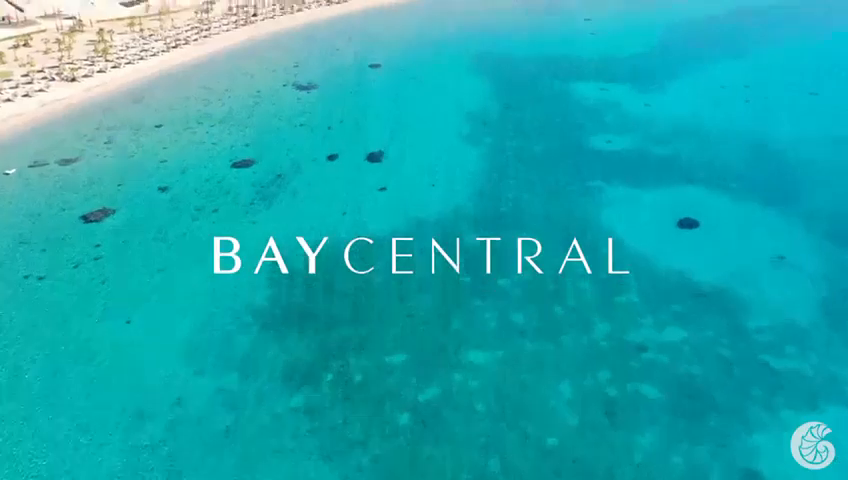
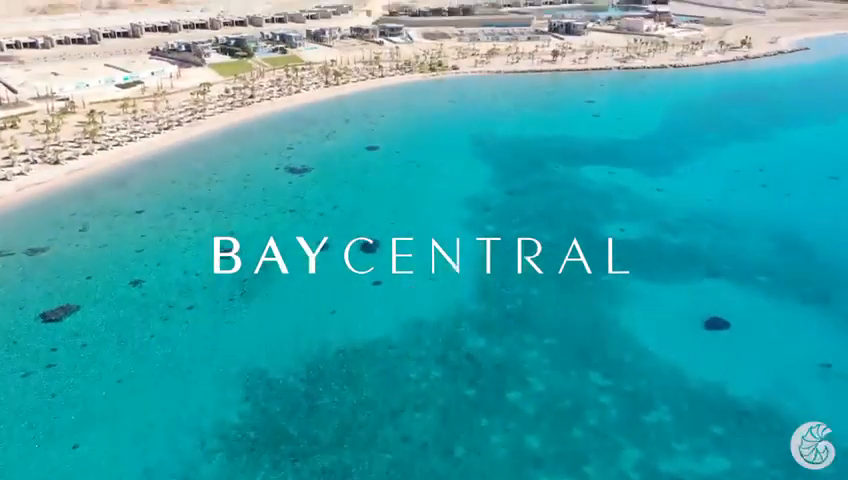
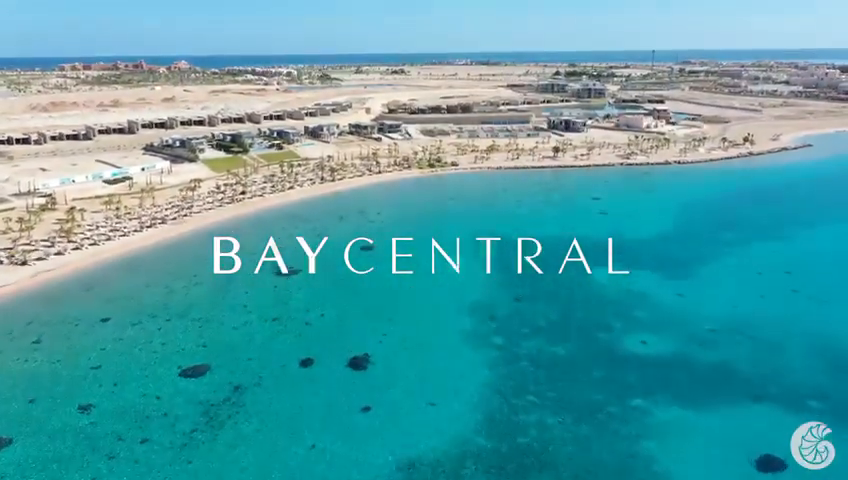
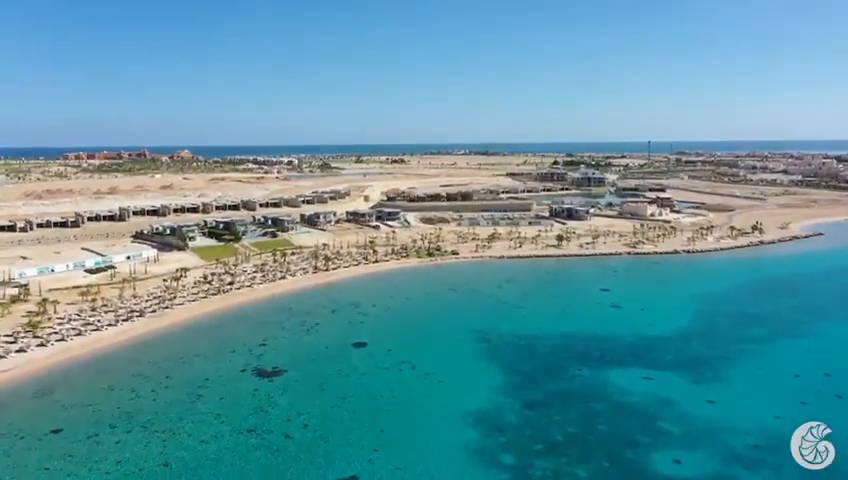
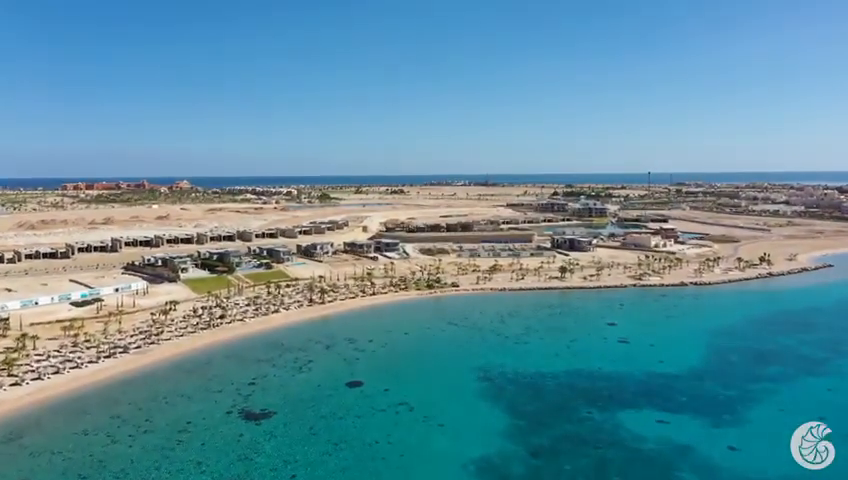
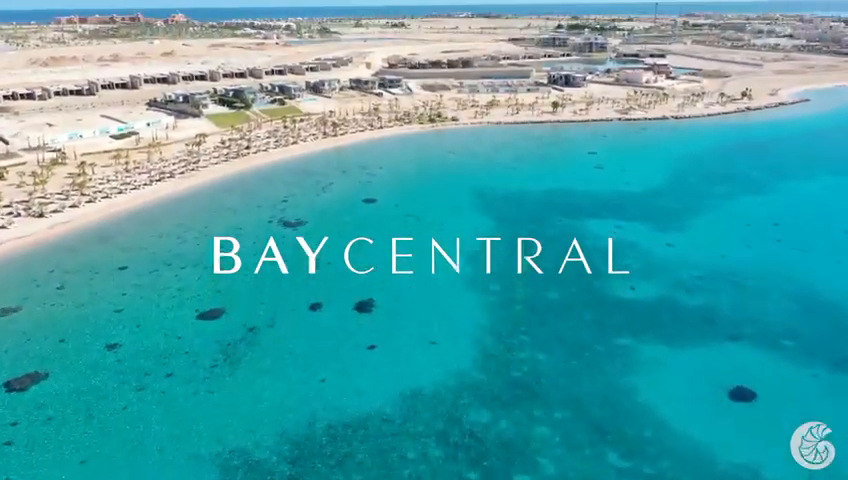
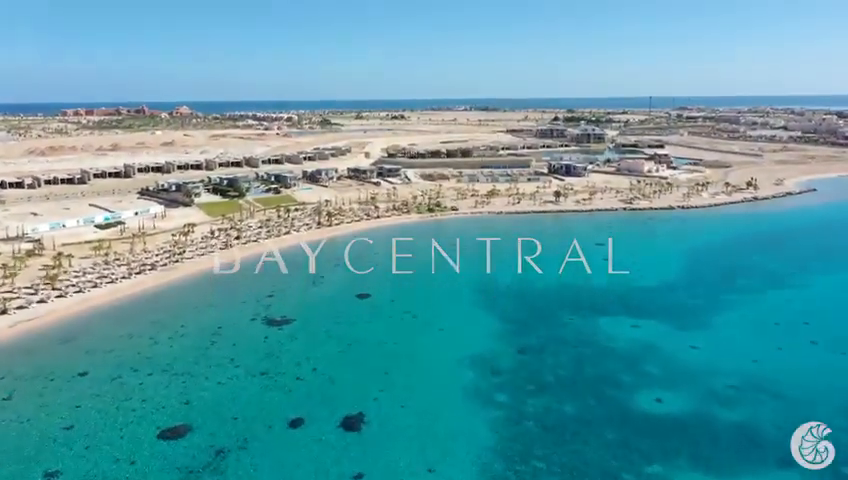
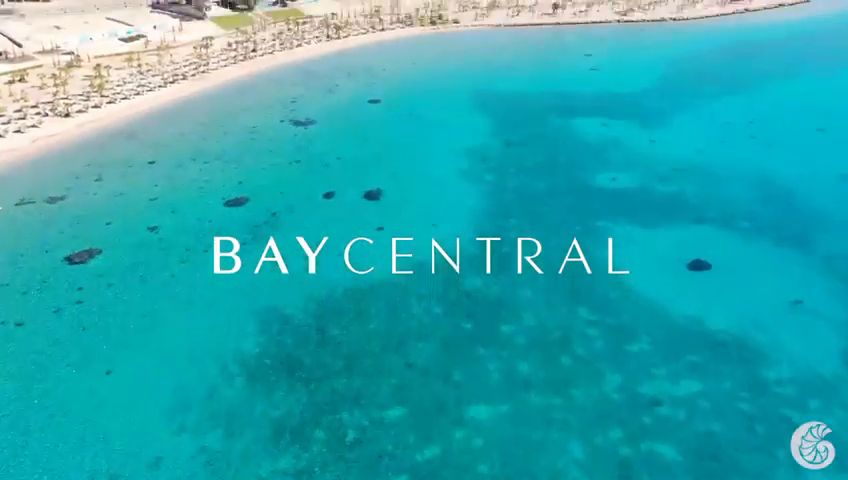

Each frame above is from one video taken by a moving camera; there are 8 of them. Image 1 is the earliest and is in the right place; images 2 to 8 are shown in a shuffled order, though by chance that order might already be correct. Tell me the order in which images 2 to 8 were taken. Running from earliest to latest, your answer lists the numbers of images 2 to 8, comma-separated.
8, 2, 6, 3, 7, 4, 5
